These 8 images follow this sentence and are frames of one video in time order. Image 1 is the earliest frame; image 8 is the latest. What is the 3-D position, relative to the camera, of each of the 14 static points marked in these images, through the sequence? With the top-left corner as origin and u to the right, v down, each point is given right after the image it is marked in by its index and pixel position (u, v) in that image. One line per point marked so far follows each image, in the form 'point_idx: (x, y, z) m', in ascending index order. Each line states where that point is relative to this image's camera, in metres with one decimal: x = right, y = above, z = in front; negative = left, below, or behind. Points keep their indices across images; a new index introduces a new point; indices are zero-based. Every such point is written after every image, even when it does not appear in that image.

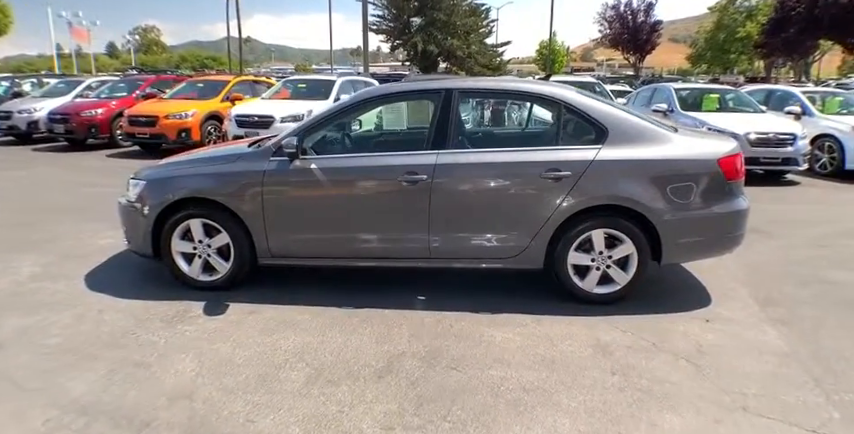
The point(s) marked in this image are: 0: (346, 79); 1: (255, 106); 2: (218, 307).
0: (-2.1, +3.5, +12.8) m
1: (-3.7, +2.4, +10.8) m
2: (-1.5, -0.6, +3.6) m
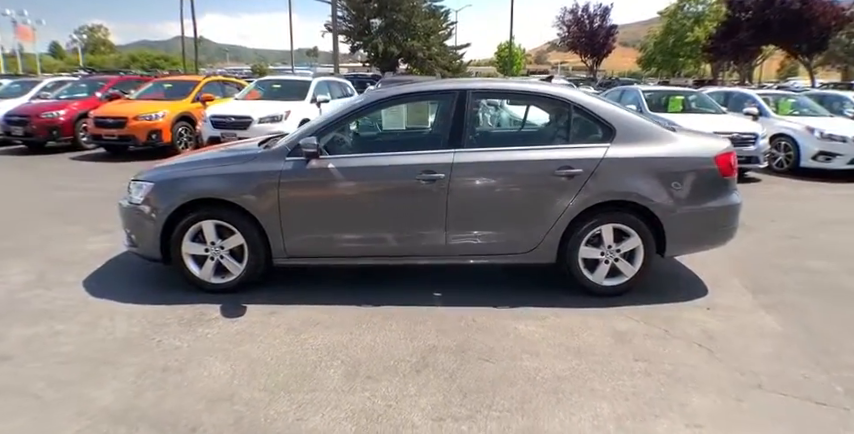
0: (-2.7, +3.4, +12.7) m
1: (-4.1, +2.3, +10.6) m
2: (-1.3, -0.6, +3.6) m
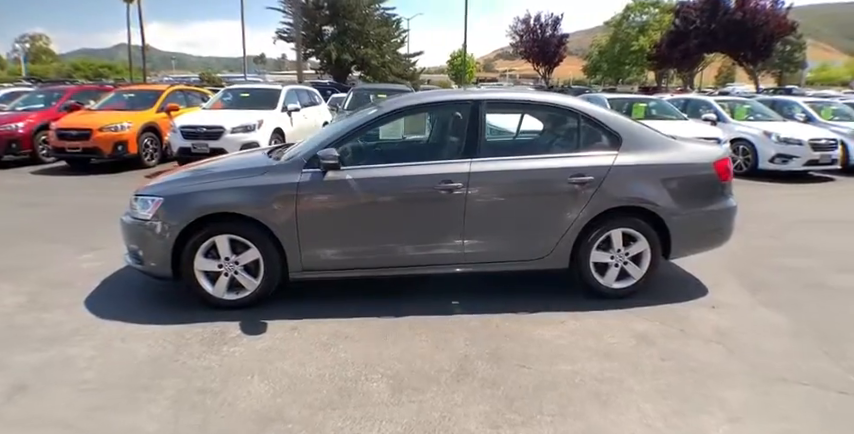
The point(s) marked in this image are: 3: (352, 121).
0: (-3.4, +3.2, +12.5) m
1: (-4.6, +2.0, +10.3) m
2: (-1.2, -0.7, +3.5) m
3: (-0.6, +0.7, +3.9) m
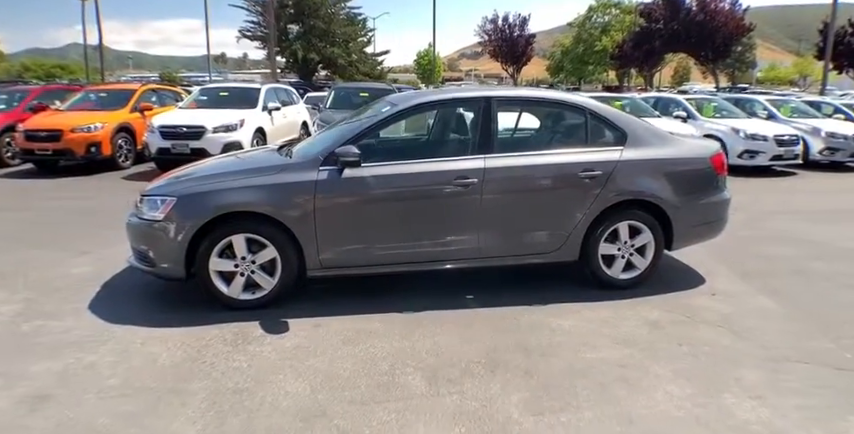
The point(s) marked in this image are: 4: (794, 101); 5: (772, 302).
0: (-3.8, +3.1, +12.3) m
1: (-4.9, +2.0, +10.0) m
2: (-1.0, -0.7, +3.5) m
3: (-0.5, +0.7, +3.9) m
4: (+10.2, +3.2, +14.2) m
5: (+2.8, -0.7, +4.1) m
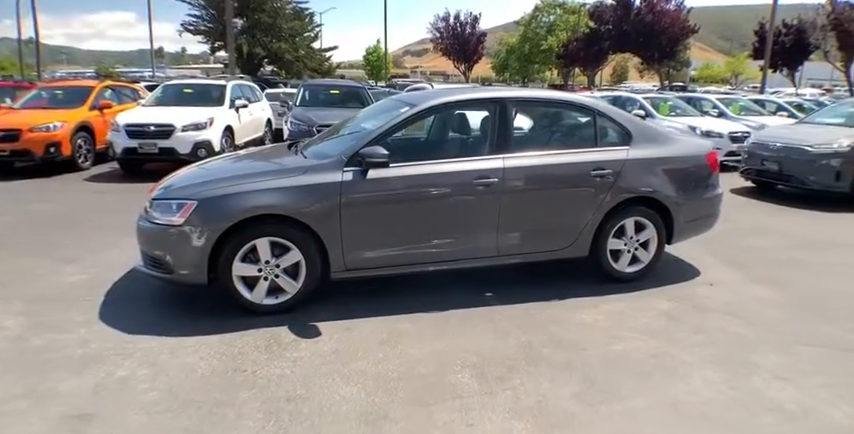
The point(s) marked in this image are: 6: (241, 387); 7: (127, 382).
0: (-4.5, +3.1, +12.0) m
1: (-5.3, +1.9, +9.6) m
2: (-0.8, -0.7, +3.4) m
3: (-0.3, +0.7, +3.9) m
4: (+9.3, +3.5, +15.2) m
5: (+2.9, -0.6, +4.4) m
6: (-1.0, -0.9, +2.7) m
7: (-1.7, -0.9, +2.8) m
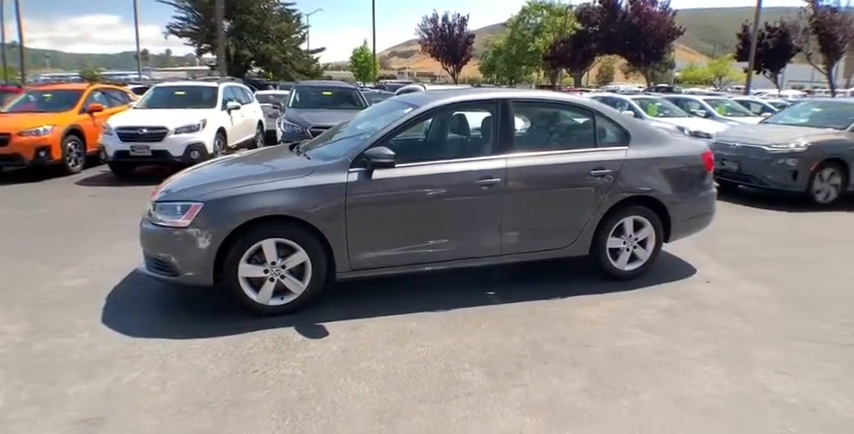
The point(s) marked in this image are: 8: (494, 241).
0: (-4.7, +3.1, +11.9) m
1: (-5.4, +1.9, +9.5) m
2: (-0.8, -0.8, +3.4) m
3: (-0.3, +0.7, +4.0) m
4: (+9.1, +3.5, +15.4) m
5: (+2.9, -0.6, +4.5) m
6: (-0.9, -0.9, +2.8) m
7: (-1.6, -0.9, +2.8) m
8: (+0.5, -0.2, +4.1) m
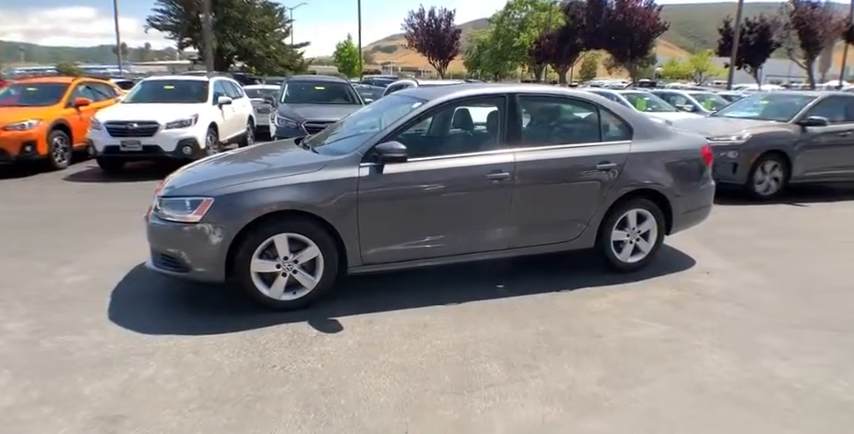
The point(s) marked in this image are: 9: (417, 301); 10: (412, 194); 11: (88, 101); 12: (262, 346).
0: (-4.9, +3.2, +11.8) m
1: (-5.5, +1.9, +9.3) m
2: (-0.7, -0.7, +3.5) m
3: (-0.2, +0.8, +4.0) m
4: (+8.8, +3.7, +15.6) m
5: (+3.0, -0.5, +4.6) m
6: (-0.8, -0.9, +2.8) m
7: (-1.5, -0.9, +2.8) m
8: (+0.6, -0.1, +4.1) m
9: (-0.1, -0.6, +3.8) m
10: (-0.1, +0.2, +3.7) m
11: (-7.0, +2.4, +10.5) m
12: (-1.0, -0.8, +3.1) m
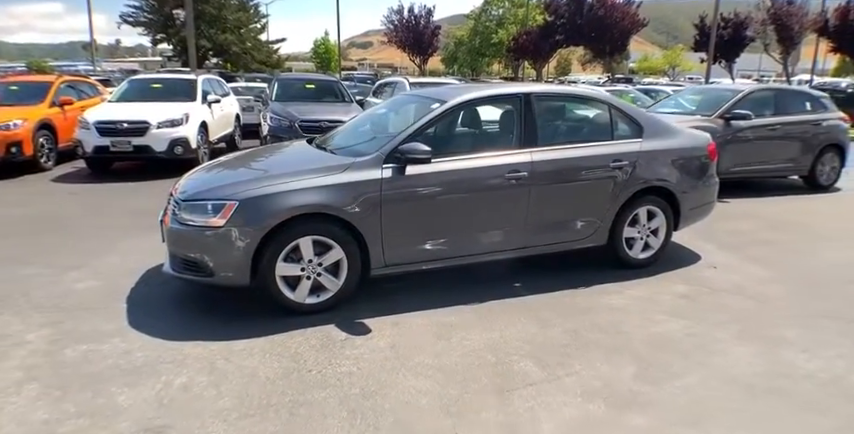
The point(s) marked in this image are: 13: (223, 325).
0: (-5.1, +3.1, +11.6) m
1: (-5.6, +1.9, +9.1) m
2: (-0.5, -0.7, +3.4) m
3: (-0.1, +0.8, +4.0) m
4: (+8.4, +3.9, +16.0) m
5: (+3.1, -0.5, +4.7) m
6: (-0.6, -0.9, +2.7) m
7: (-1.3, -0.9, +2.8) m
8: (+0.7, -0.1, +4.1) m
9: (+0.1, -0.6, +3.9) m
10: (0.0, +0.2, +3.7) m
11: (-7.1, +2.3, +10.2) m
12: (-0.8, -0.8, +3.1) m
13: (-1.4, -0.7, +3.5) m
